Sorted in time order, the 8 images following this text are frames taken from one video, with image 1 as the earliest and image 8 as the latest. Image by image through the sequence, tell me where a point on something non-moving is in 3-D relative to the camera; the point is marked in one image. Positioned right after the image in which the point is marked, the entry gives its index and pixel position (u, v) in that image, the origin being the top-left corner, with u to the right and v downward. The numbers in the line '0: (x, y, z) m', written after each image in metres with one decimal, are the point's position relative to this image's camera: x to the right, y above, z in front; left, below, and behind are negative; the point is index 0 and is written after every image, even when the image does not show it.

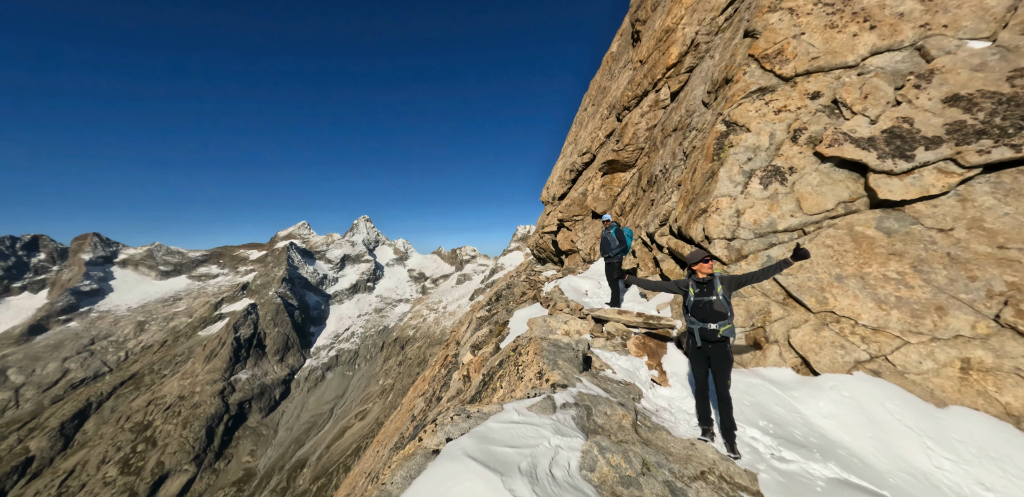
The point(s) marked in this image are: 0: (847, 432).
0: (+8.2, -4.5, +10.2) m
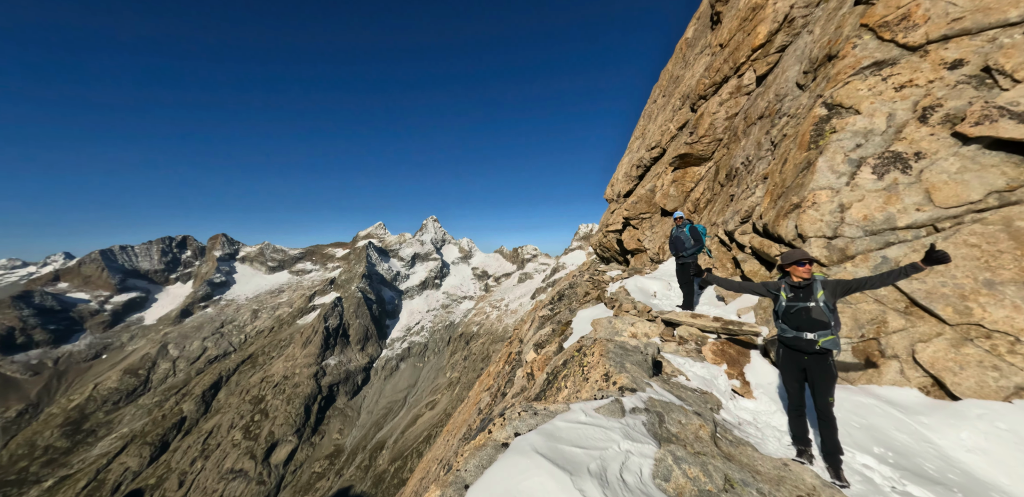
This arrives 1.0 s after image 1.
0: (+9.8, -4.5, +8.3) m
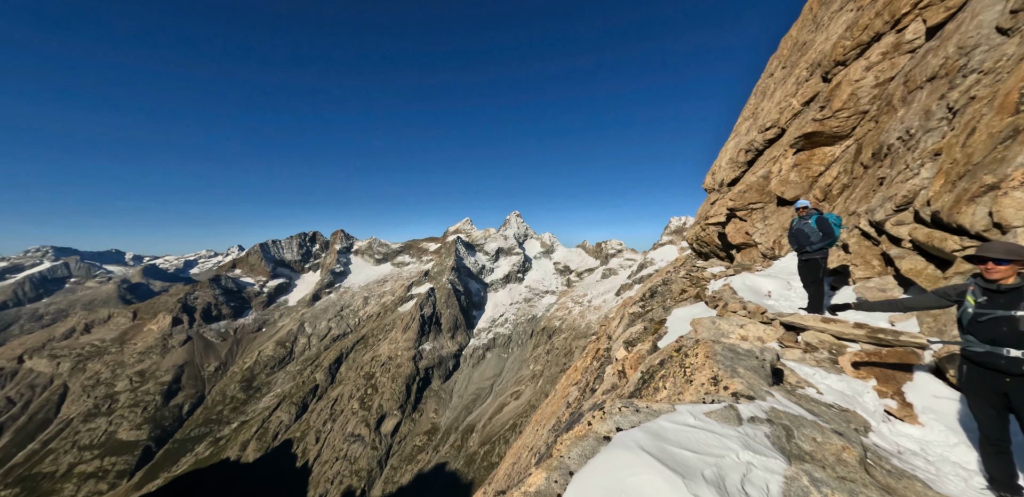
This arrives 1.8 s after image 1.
0: (+12.2, -4.4, +5.3) m
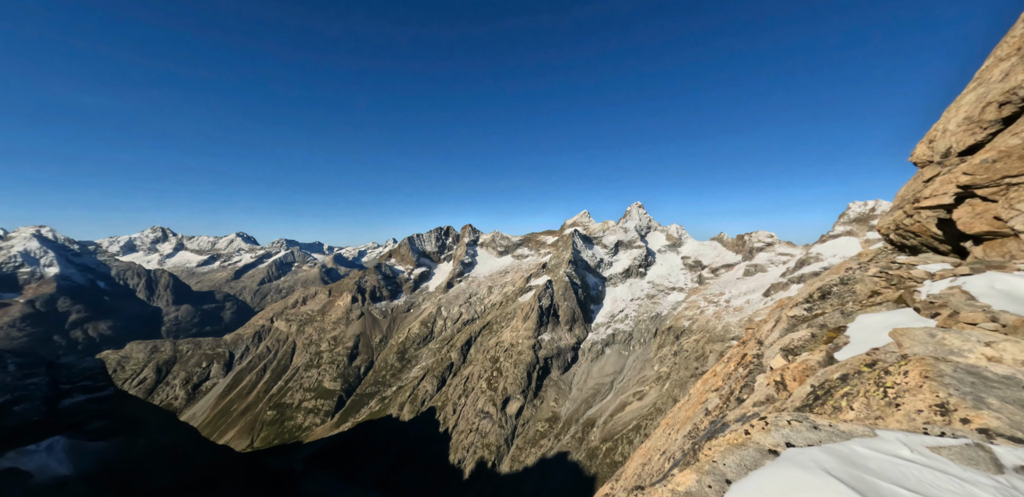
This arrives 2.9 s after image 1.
0: (+15.9, -4.3, -0.7) m
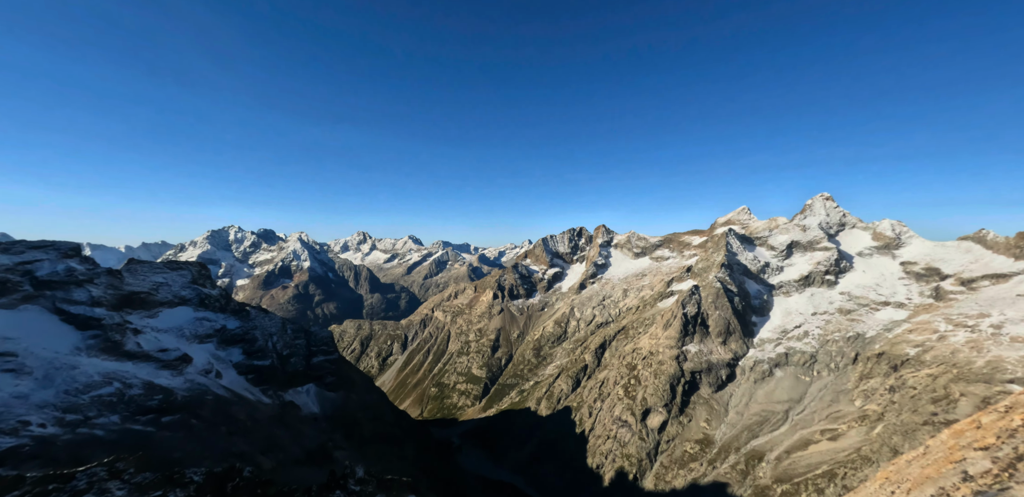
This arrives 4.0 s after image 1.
0: (+18.8, -4.4, -15.7) m
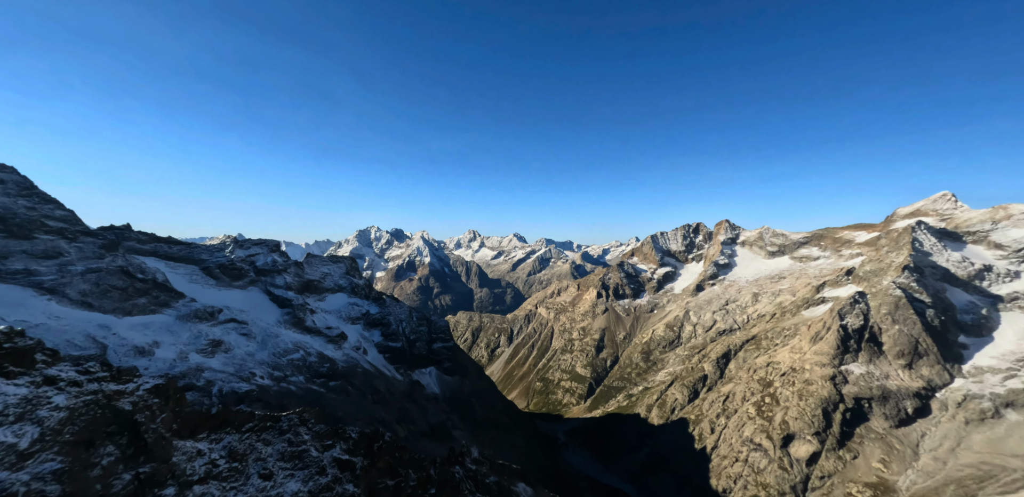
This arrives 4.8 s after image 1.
0: (+18.1, -3.5, -35.7) m
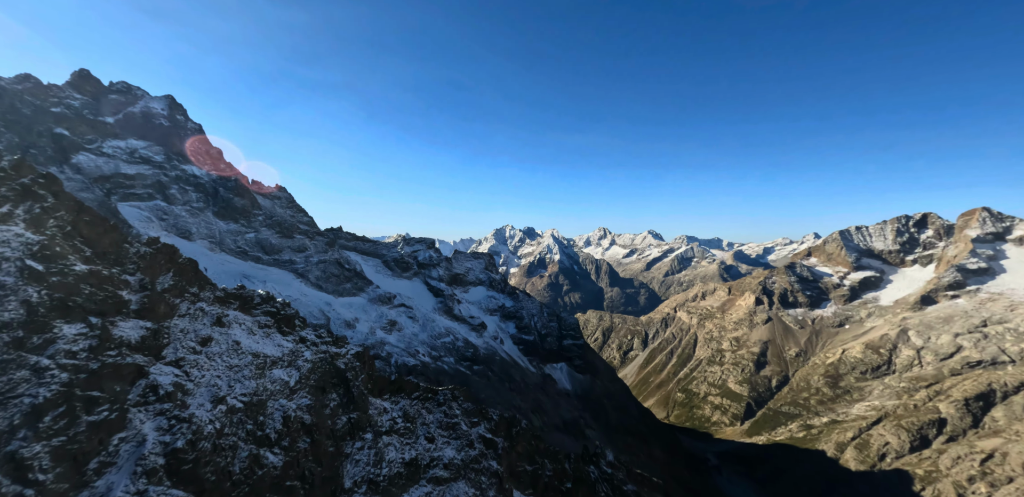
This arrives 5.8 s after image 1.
0: (+22.9, -2.7, -41.6) m
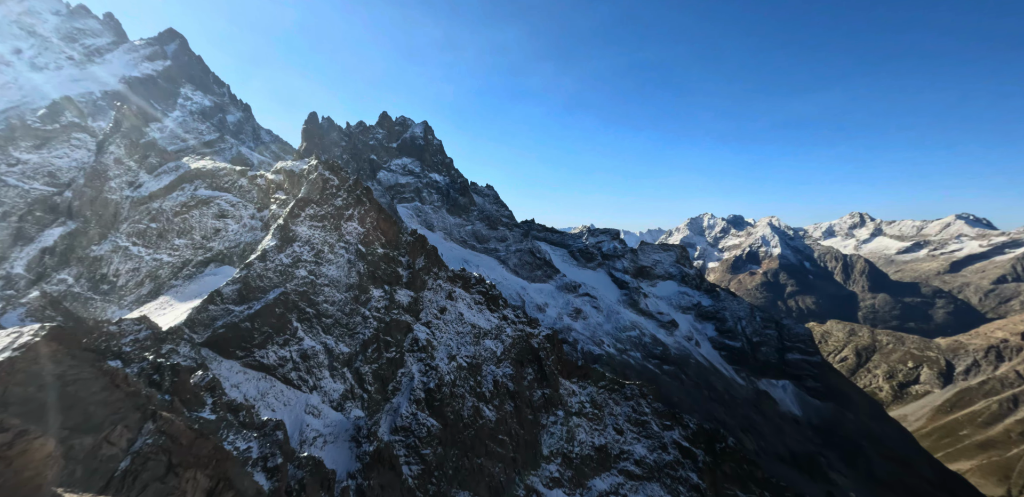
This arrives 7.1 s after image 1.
0: (+18.2, -2.5, -26.2) m
